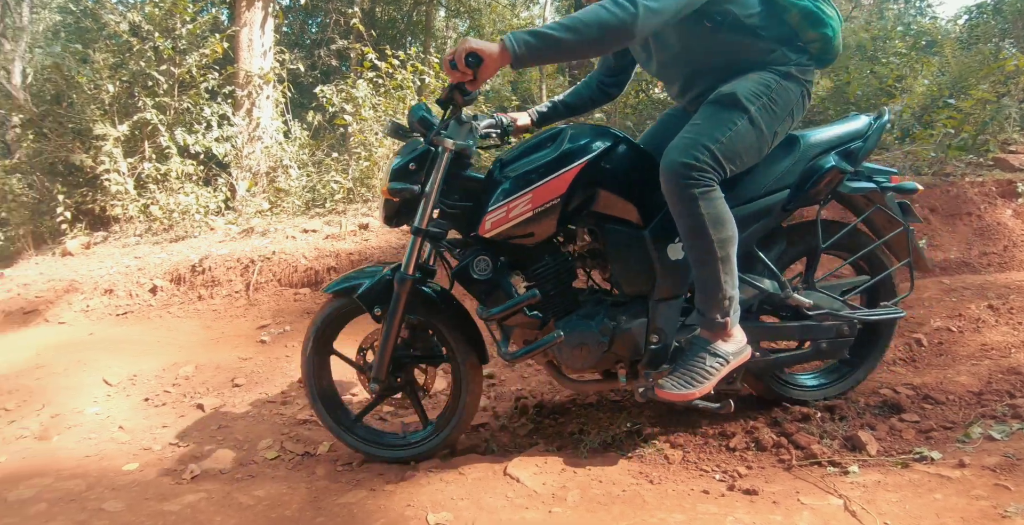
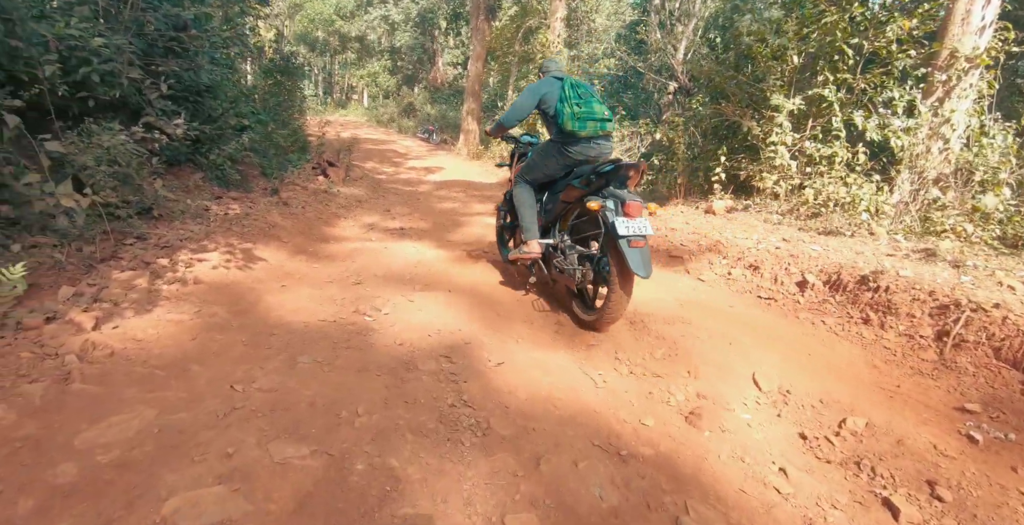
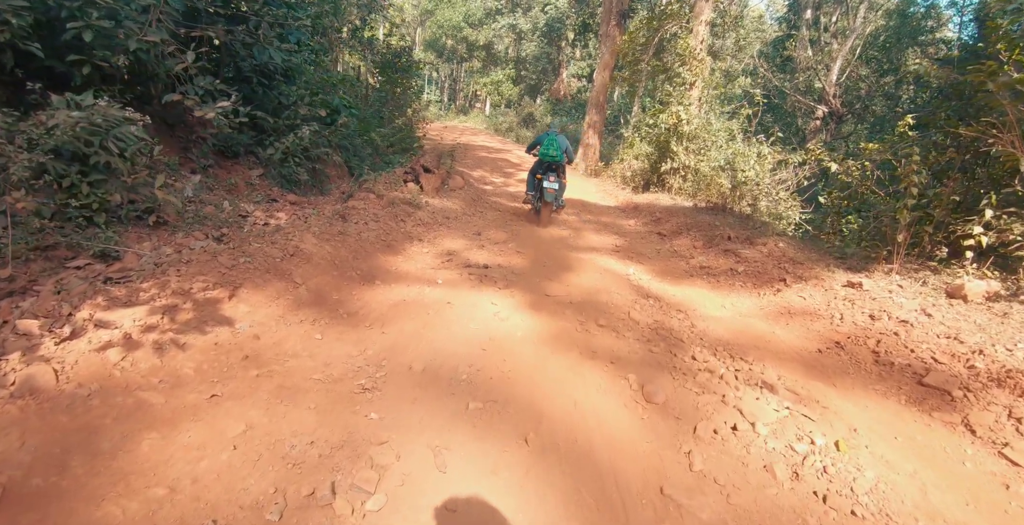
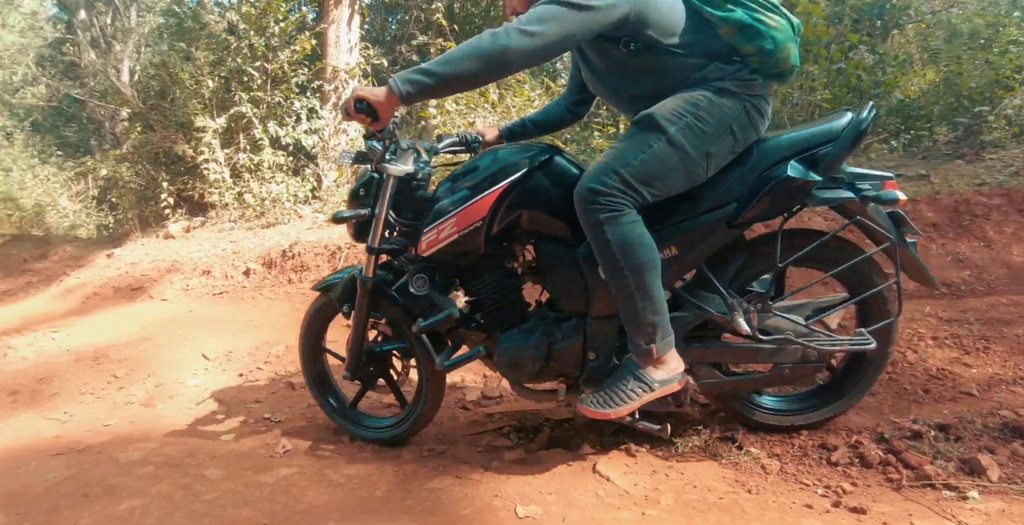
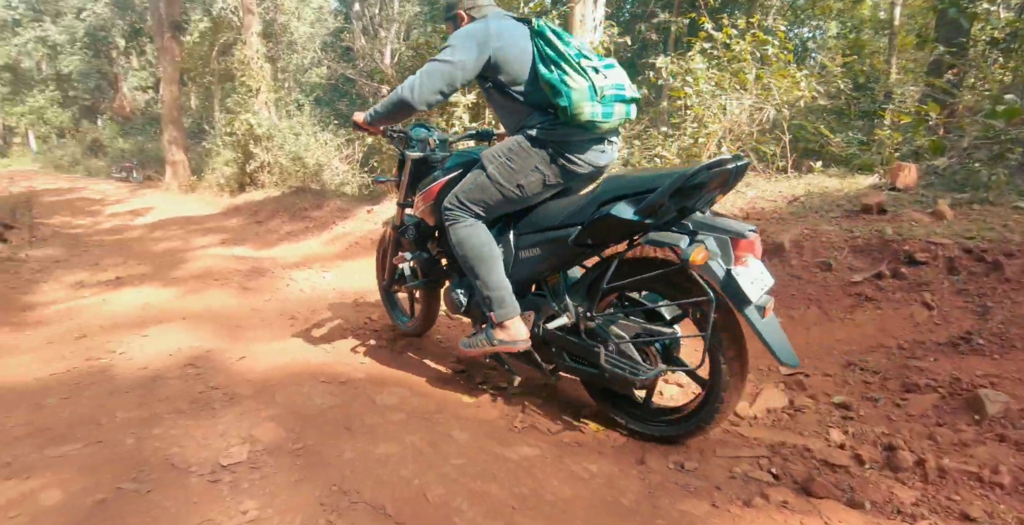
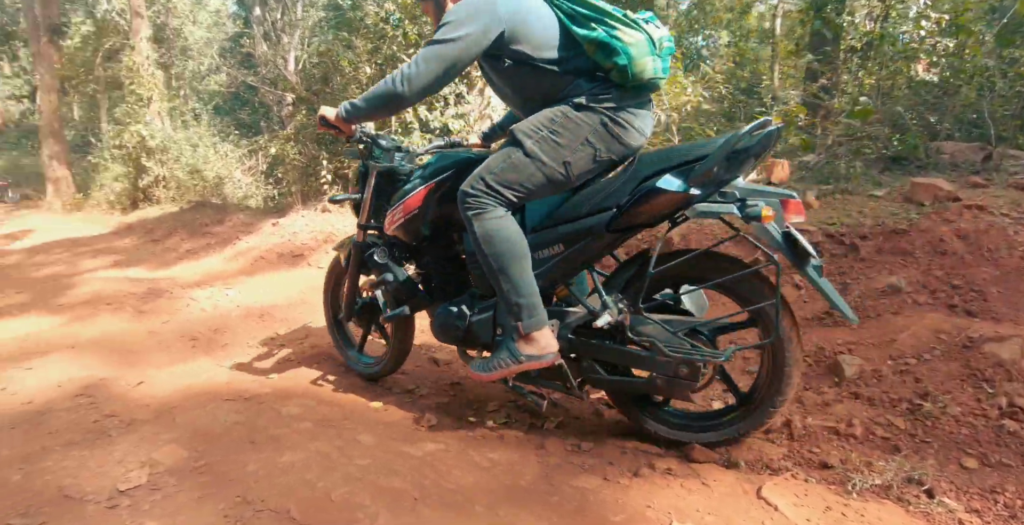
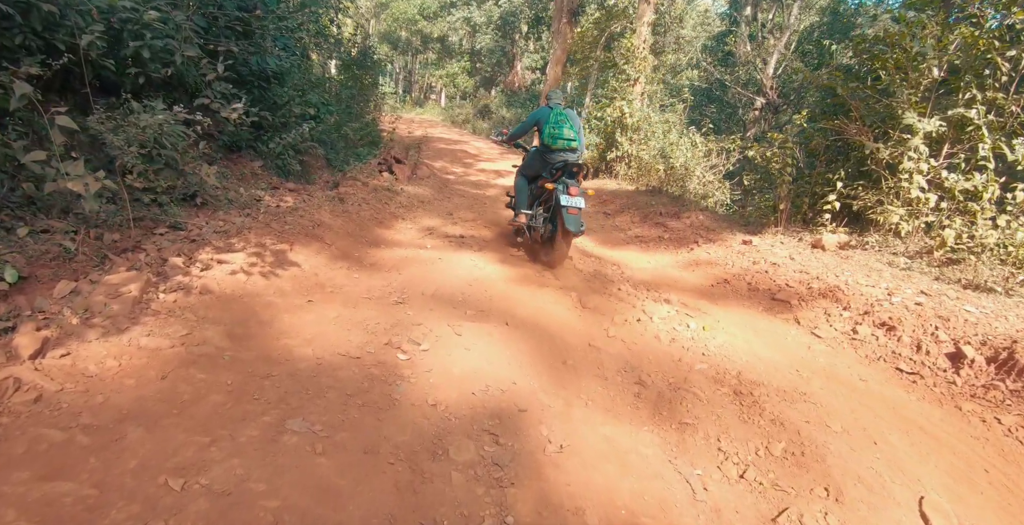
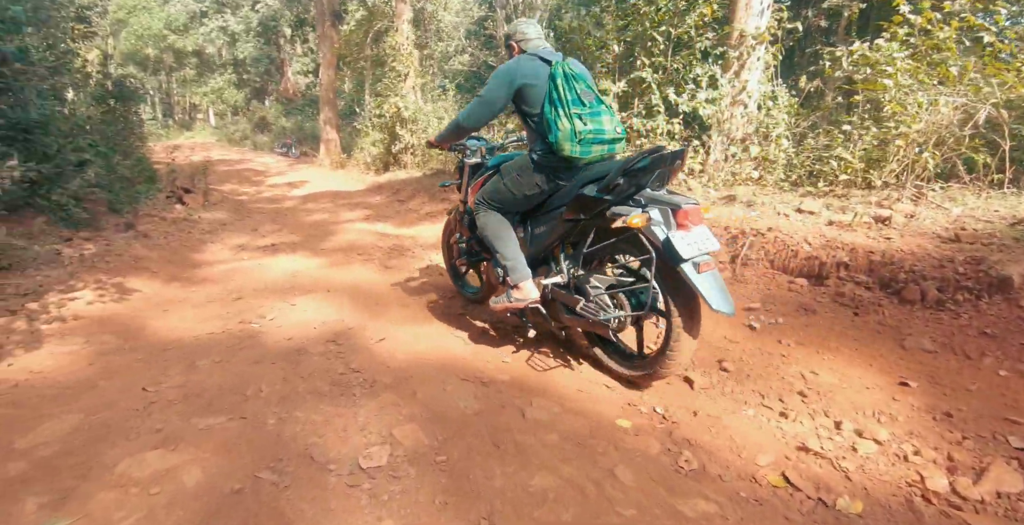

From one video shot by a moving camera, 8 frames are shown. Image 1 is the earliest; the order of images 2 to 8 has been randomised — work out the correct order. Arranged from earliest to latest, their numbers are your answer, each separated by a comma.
4, 6, 5, 8, 2, 7, 3
